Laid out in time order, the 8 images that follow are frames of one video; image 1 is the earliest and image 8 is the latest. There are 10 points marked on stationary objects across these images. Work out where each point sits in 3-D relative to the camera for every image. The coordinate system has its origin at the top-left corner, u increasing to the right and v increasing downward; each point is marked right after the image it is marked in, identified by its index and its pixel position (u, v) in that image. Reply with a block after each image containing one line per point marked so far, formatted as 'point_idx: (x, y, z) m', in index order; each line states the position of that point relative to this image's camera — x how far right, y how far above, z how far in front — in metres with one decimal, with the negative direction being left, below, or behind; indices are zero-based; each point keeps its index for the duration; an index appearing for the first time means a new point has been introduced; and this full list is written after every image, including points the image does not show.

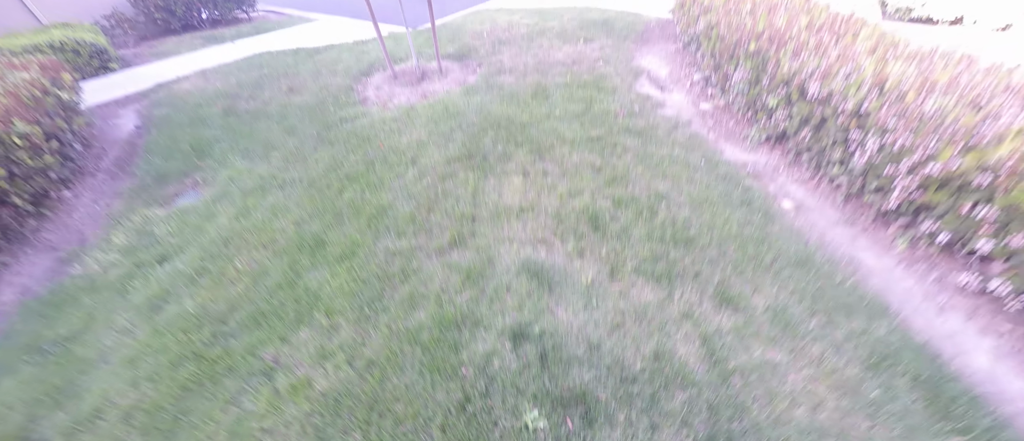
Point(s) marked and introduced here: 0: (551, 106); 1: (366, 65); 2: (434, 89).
0: (+0.4, +1.1, +3.1) m
1: (-1.8, +2.0, +4.2) m
2: (-0.8, +1.4, +3.6) m
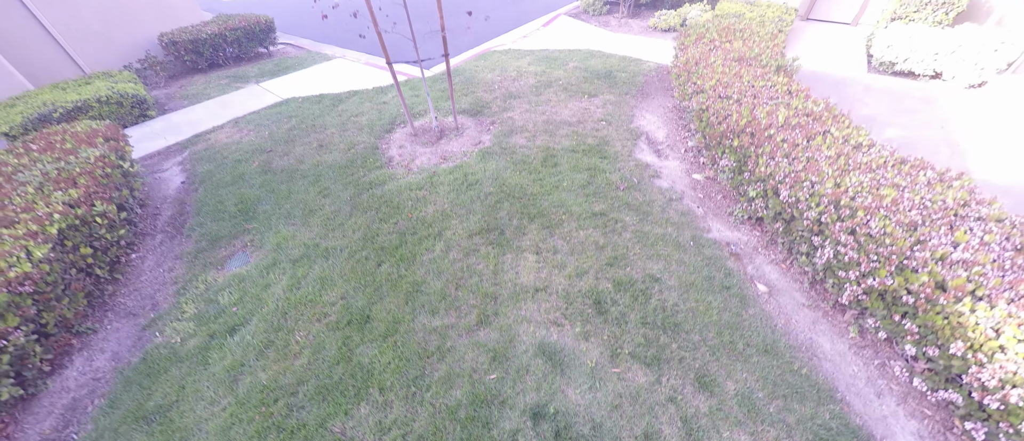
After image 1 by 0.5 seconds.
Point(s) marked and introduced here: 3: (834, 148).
0: (+0.5, +0.5, +3.4) m
1: (-1.7, +1.4, +4.5) m
2: (-0.7, +0.9, +3.9) m
3: (+2.5, +0.6, +2.5) m
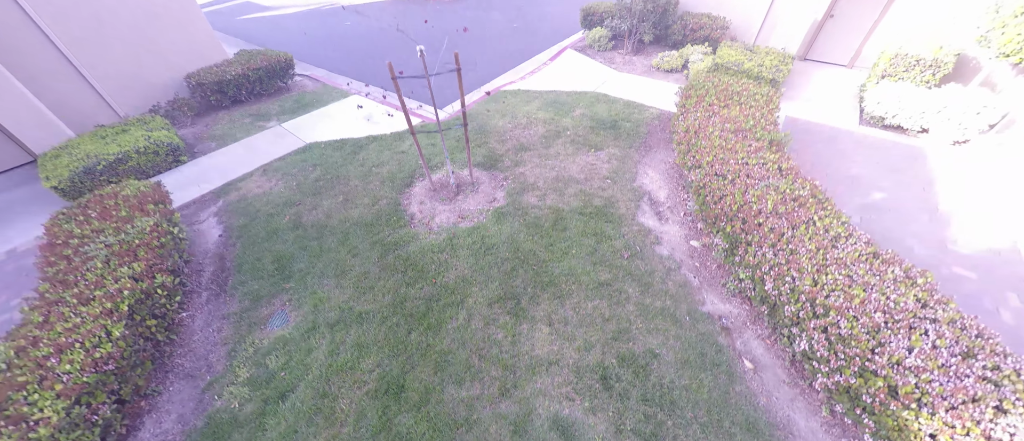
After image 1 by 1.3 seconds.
0: (+0.7, -0.2, +3.8) m
1: (-1.5, +0.7, +4.8) m
2: (-0.6, +0.2, +4.3) m
3: (+2.6, -0.2, +2.8) m
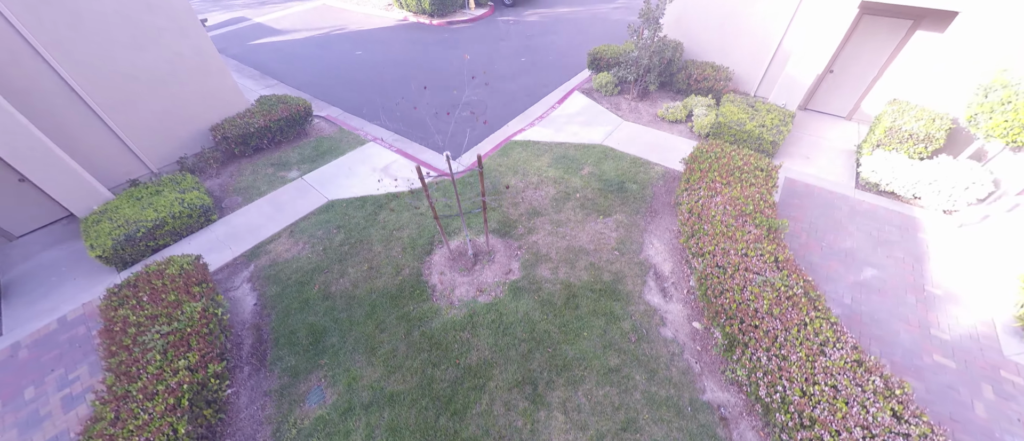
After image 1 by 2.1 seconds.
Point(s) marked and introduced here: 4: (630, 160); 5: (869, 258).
0: (+0.9, -1.2, +4.1) m
1: (-1.3, -0.3, +5.2) m
2: (-0.4, -0.8, +4.6) m
3: (+2.8, -1.2, +3.2) m
4: (+2.3, +1.2, +6.3) m
5: (+5.0, -0.5, +4.6) m
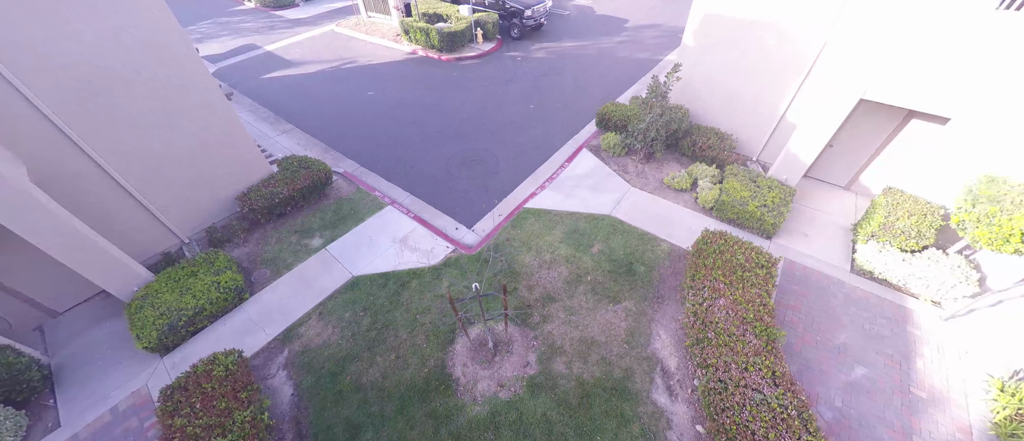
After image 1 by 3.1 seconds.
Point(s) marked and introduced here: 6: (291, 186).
0: (+1.1, -2.7, +4.5) m
1: (-1.1, -1.7, +5.5) m
2: (-0.1, -2.3, +5.0) m
3: (+3.1, -2.7, +3.5) m
4: (+2.5, -0.3, +6.6) m
5: (+5.3, -2.0, +5.0) m
6: (-4.9, +0.8, +7.3) m
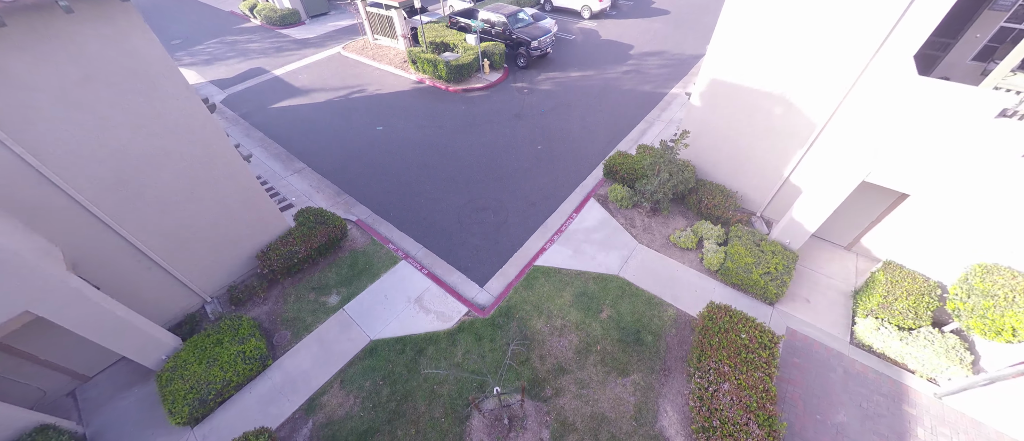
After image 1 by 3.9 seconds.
0: (+1.3, -4.1, +4.7) m
1: (-0.8, -3.1, +5.8) m
2: (+0.1, -3.7, +5.2) m
3: (+3.3, -4.1, +3.8) m
4: (+2.8, -1.6, +6.9) m
5: (+5.5, -3.4, +5.2) m
6: (-4.7, -0.5, +7.5) m
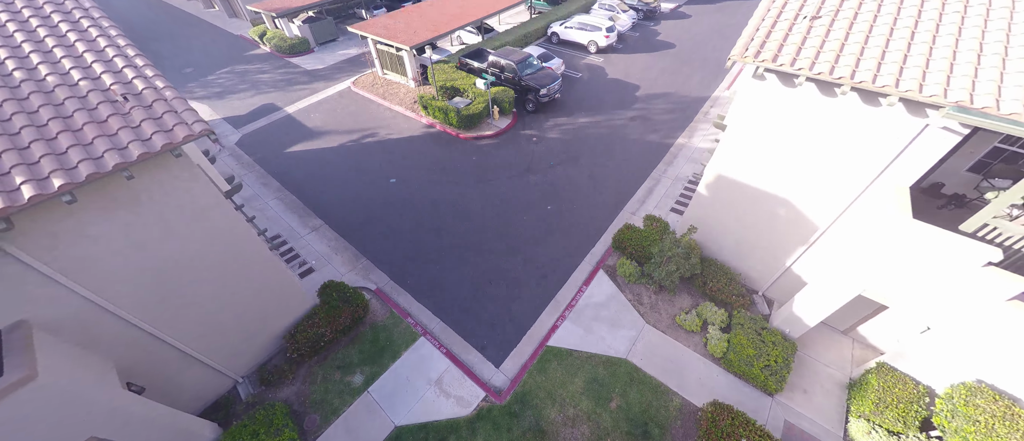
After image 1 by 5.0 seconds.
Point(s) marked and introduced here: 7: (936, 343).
0: (+1.7, -6.2, +5.2) m
1: (-0.5, -5.1, +6.2) m
2: (+0.5, -5.7, +5.7) m
3: (+3.6, -6.2, +4.3) m
4: (+3.1, -3.7, +7.3) m
5: (+5.8, -5.5, +5.7) m
6: (-4.3, -2.5, +7.9) m
7: (+8.0, -2.2, +6.1) m
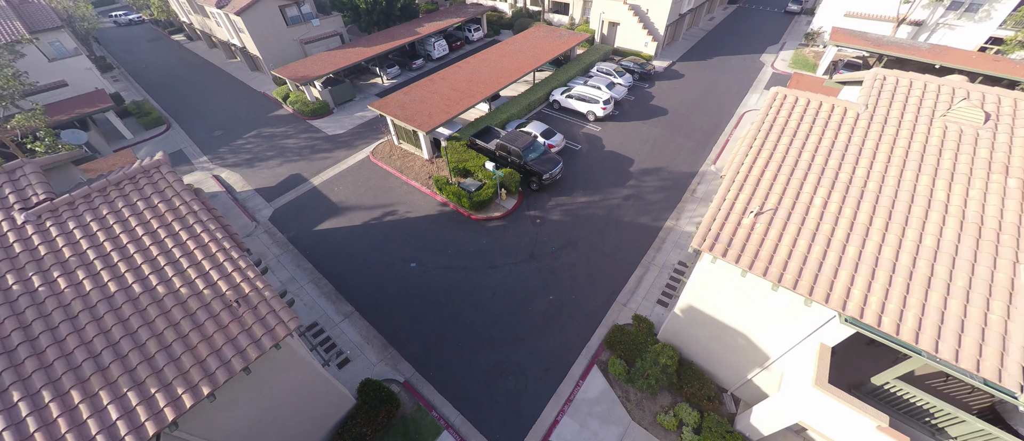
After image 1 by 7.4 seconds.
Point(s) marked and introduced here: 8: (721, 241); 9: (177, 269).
0: (+1.9, -9.6, +6.9) m
1: (-0.3, -8.5, +7.9) m
2: (+0.7, -9.1, +7.3) m
3: (+3.9, -9.6, +5.9) m
4: (+3.4, -7.1, +8.9) m
5: (+6.1, -8.9, +7.3) m
6: (-4.1, -5.9, +9.6) m
7: (+8.2, -5.7, +7.8) m
8: (+4.7, -0.5, +7.3) m
9: (-6.8, -1.0, +6.7) m
